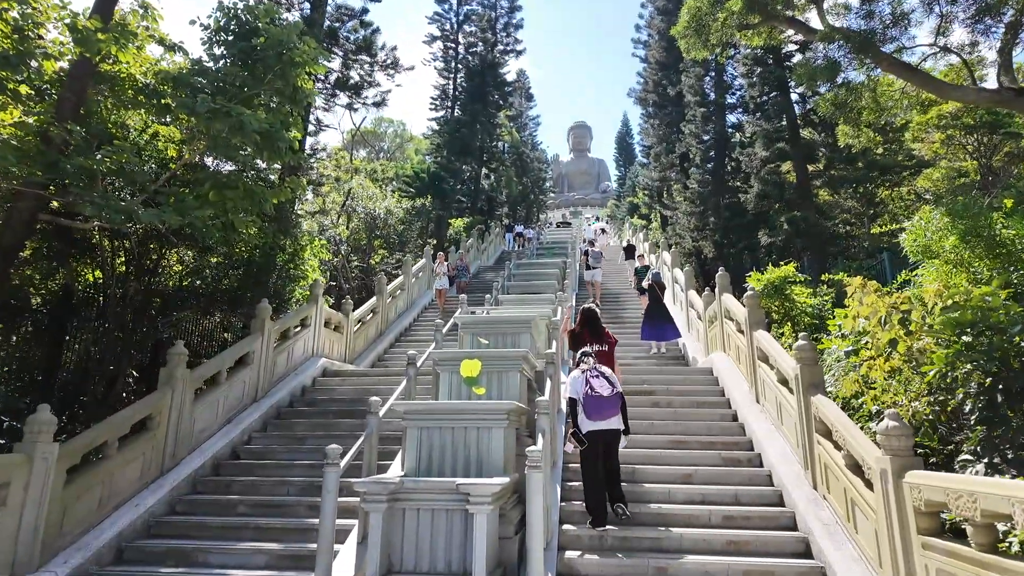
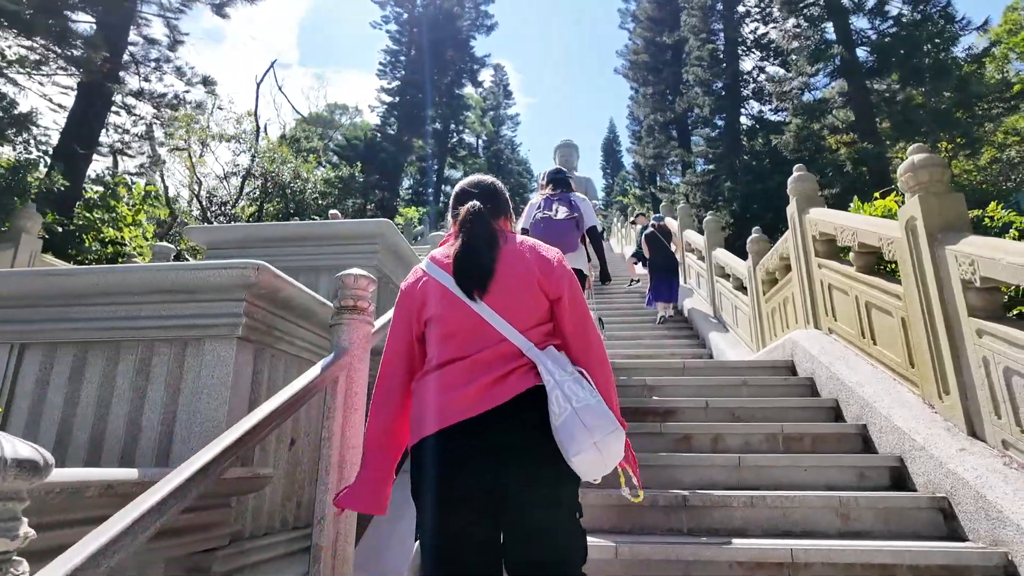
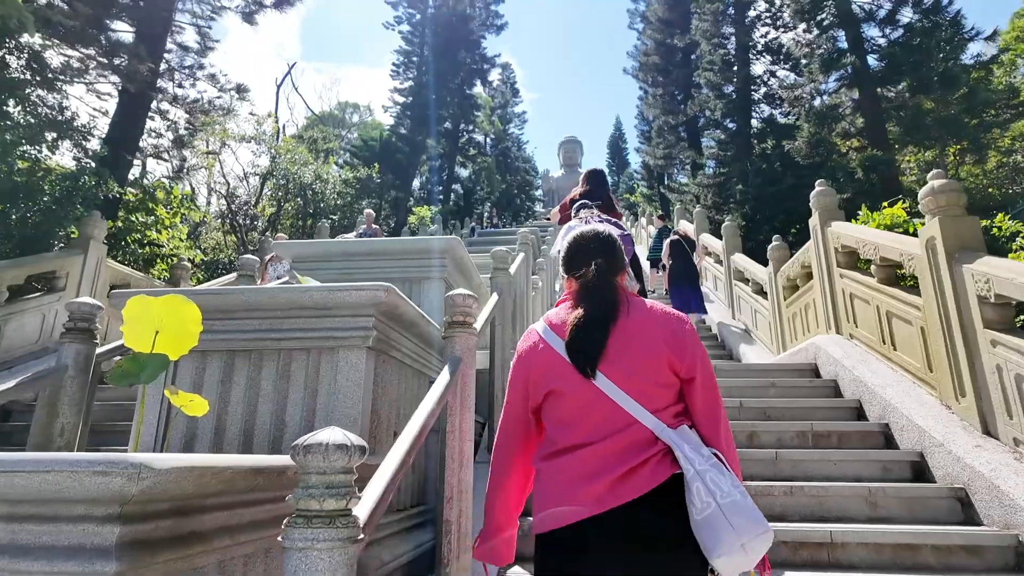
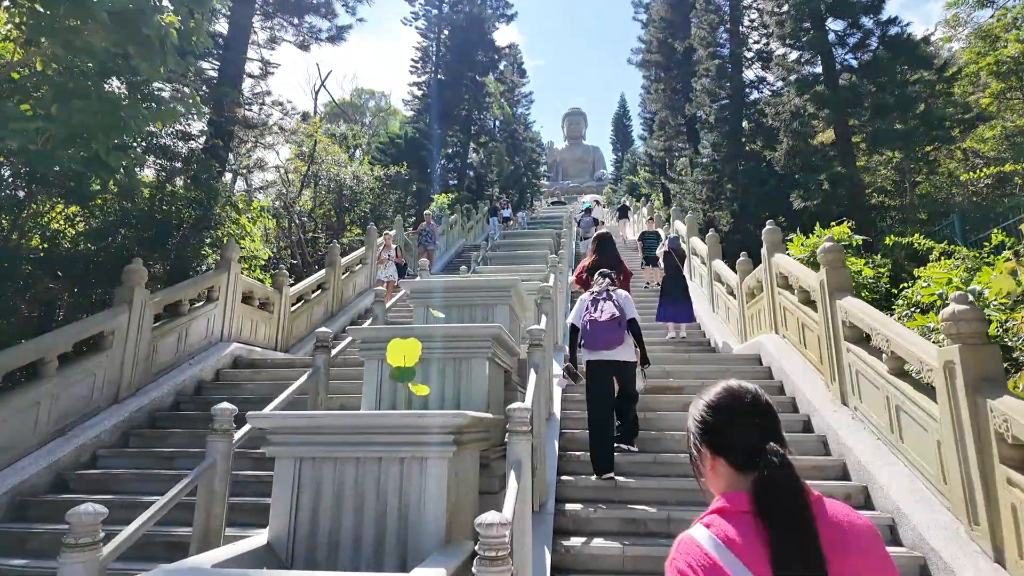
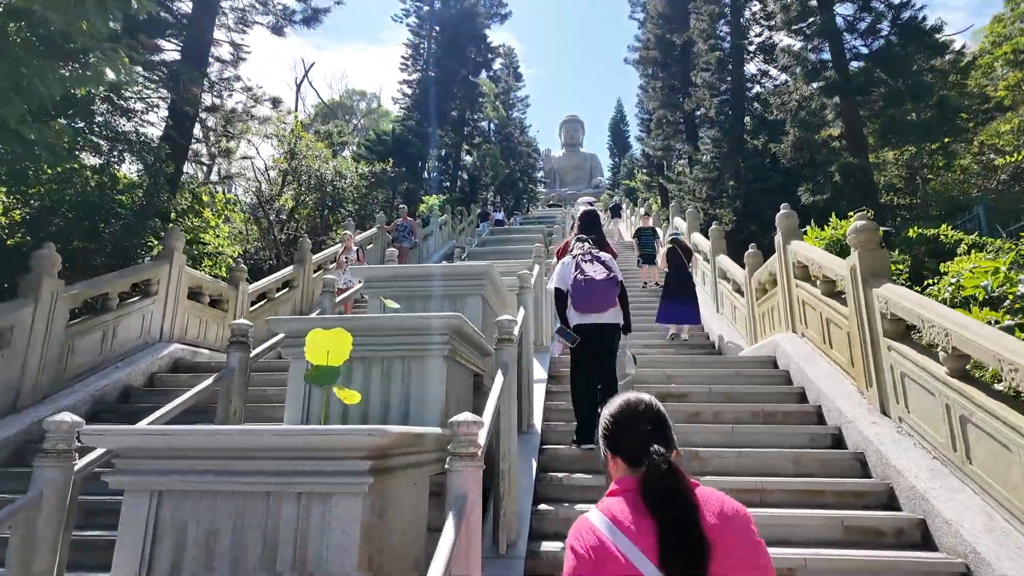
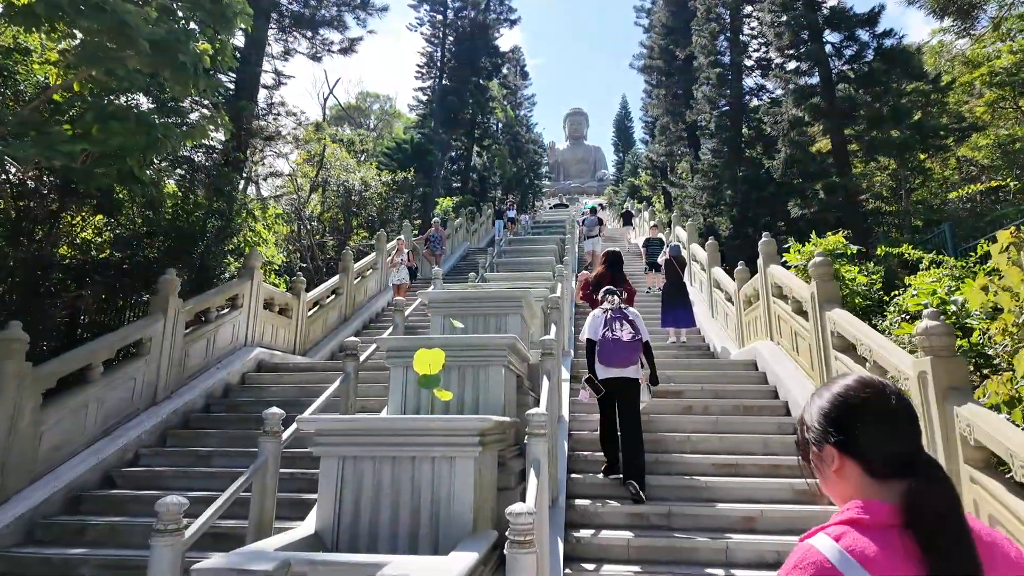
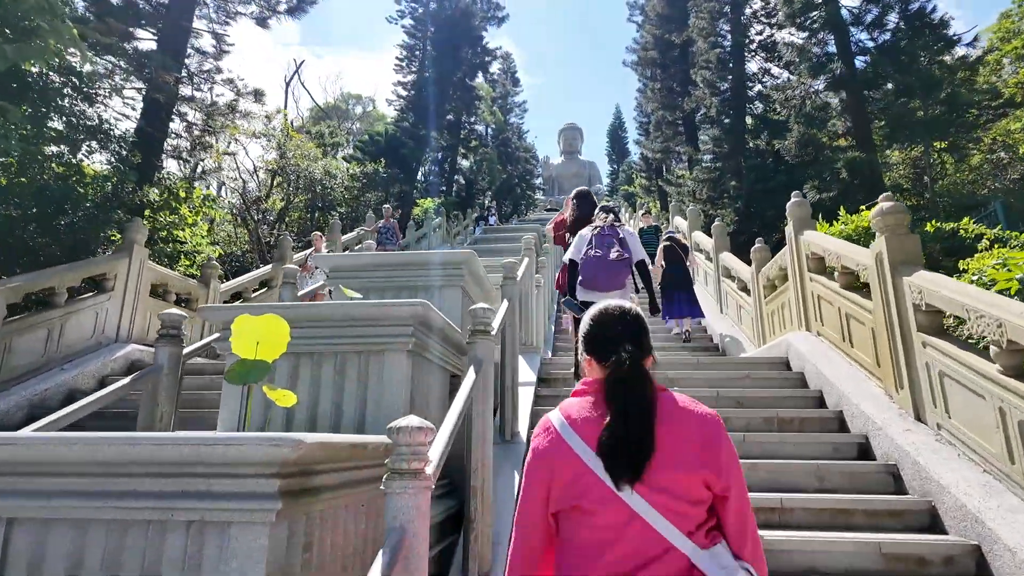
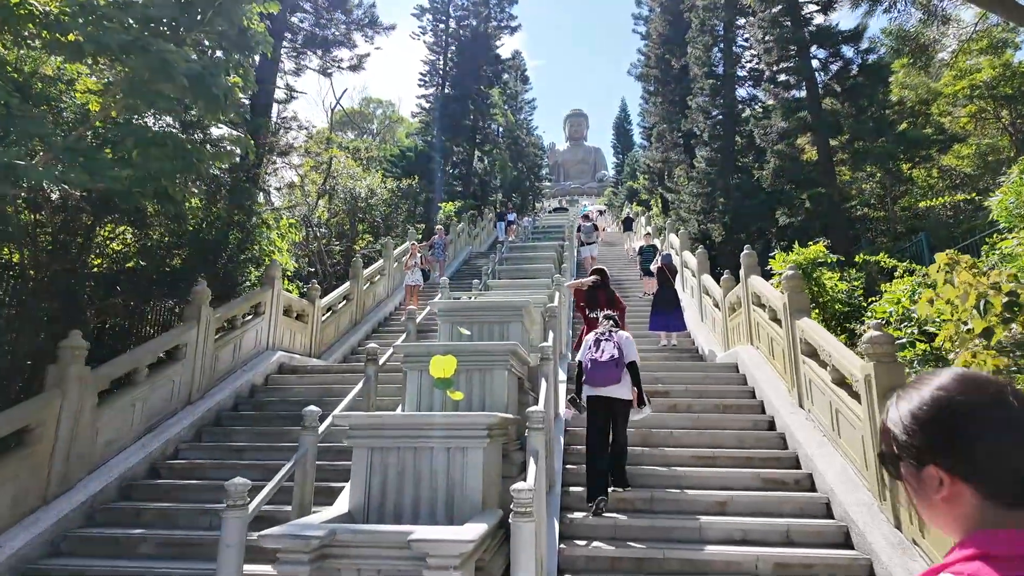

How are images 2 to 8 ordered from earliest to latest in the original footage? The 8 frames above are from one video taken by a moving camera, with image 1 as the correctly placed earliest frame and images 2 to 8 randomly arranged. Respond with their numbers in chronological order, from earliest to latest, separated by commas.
8, 6, 4, 5, 7, 3, 2
